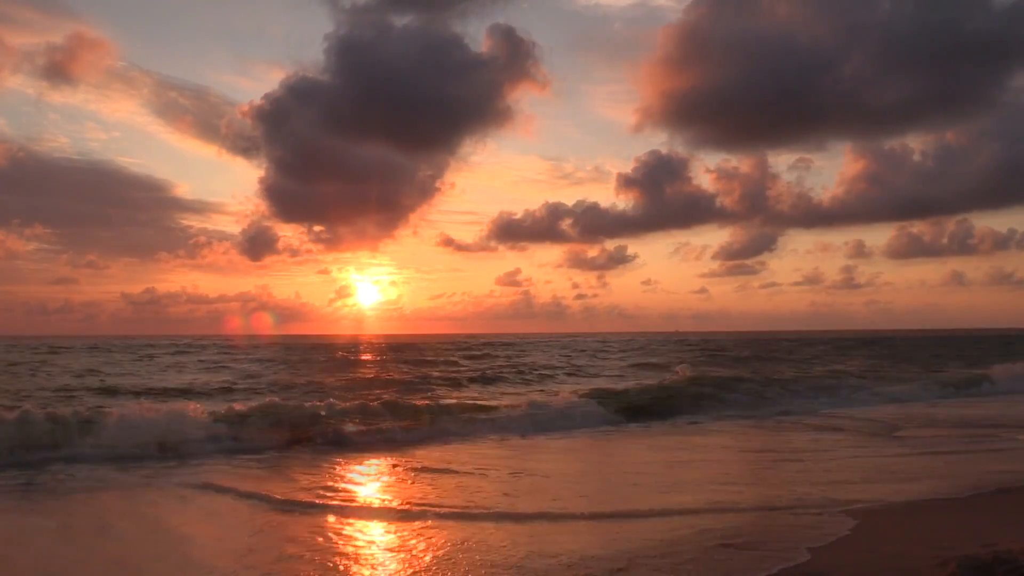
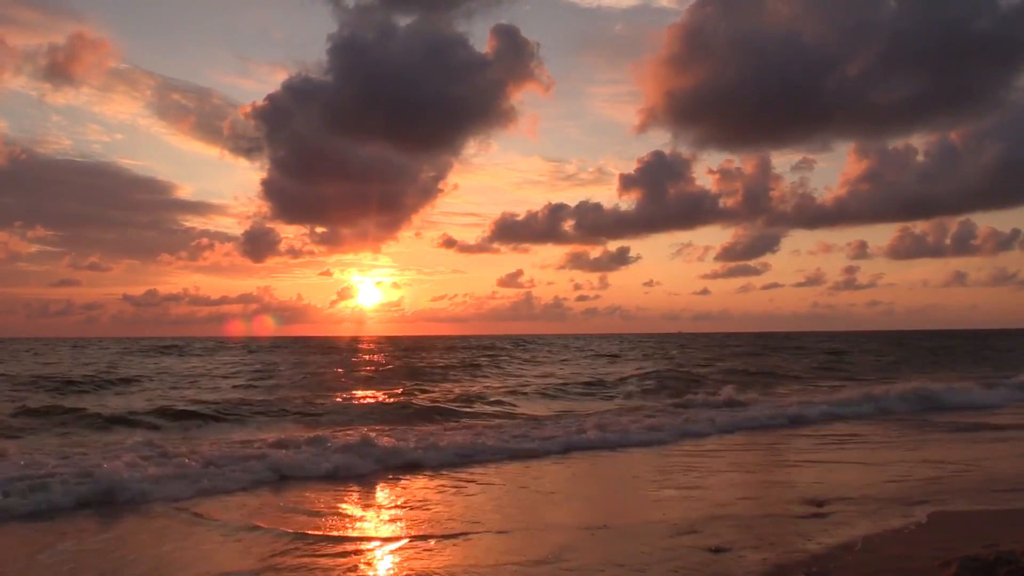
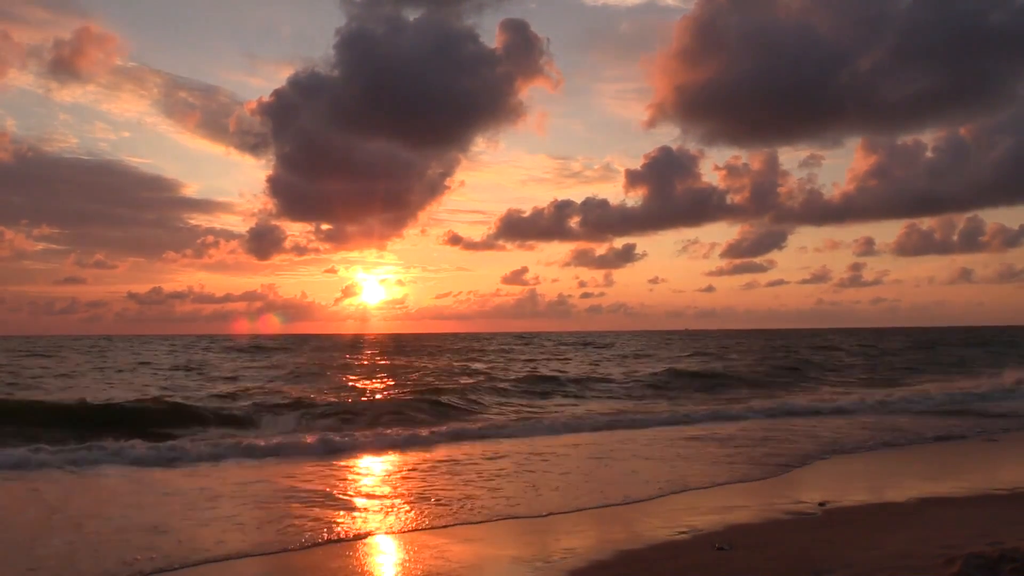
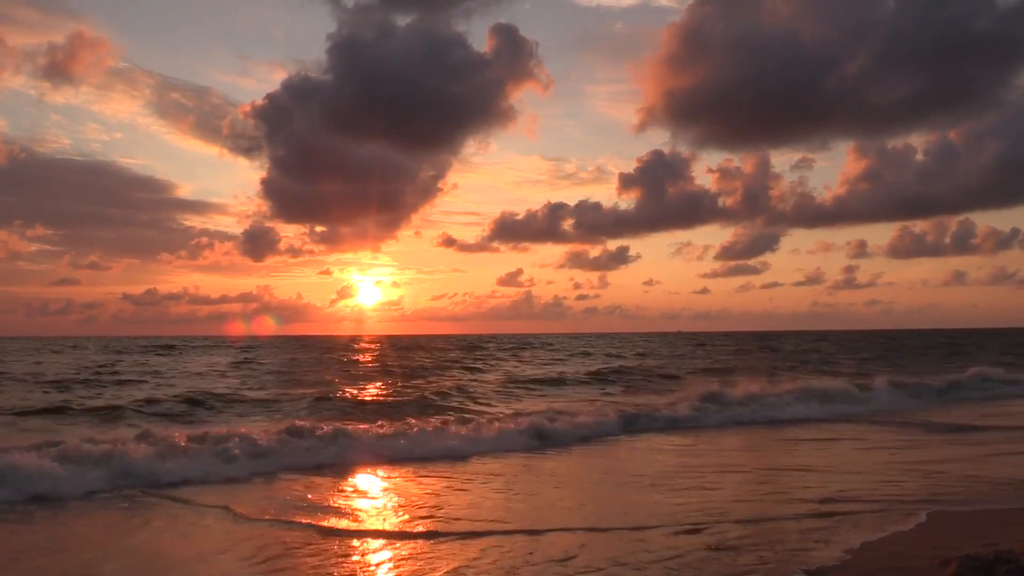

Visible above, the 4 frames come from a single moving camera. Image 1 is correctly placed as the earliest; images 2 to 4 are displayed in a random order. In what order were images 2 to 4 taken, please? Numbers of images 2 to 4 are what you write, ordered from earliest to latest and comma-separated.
4, 2, 3
